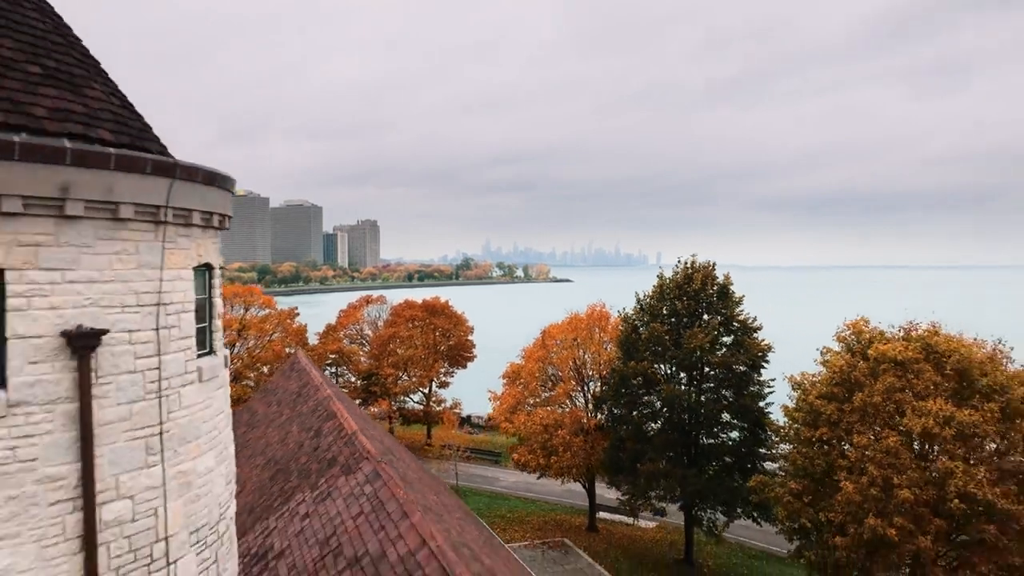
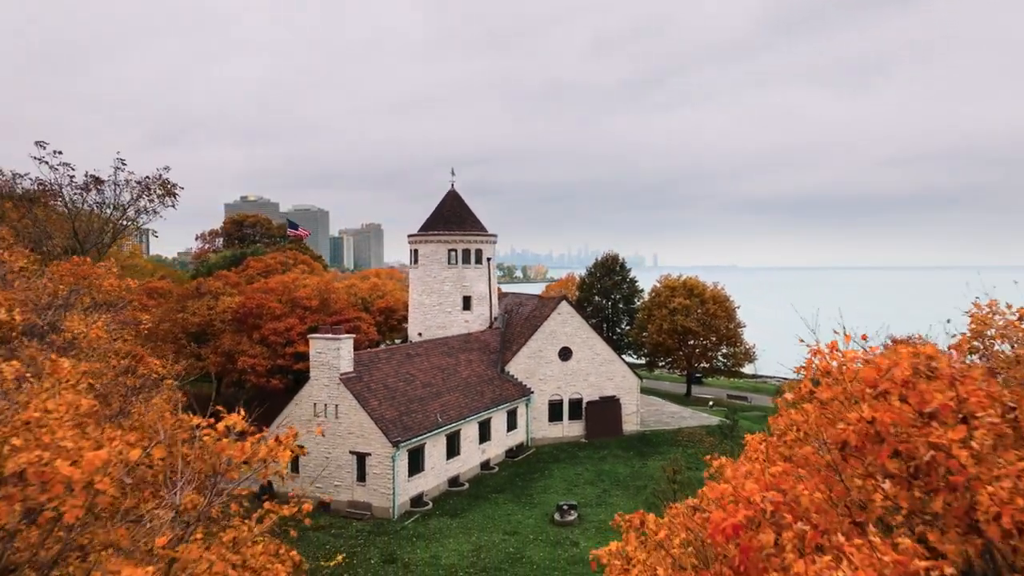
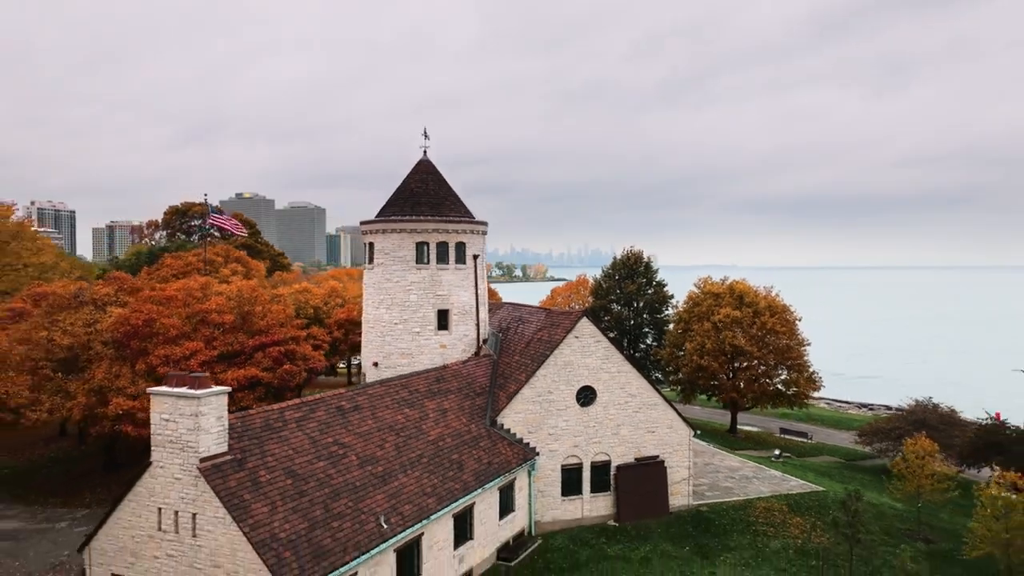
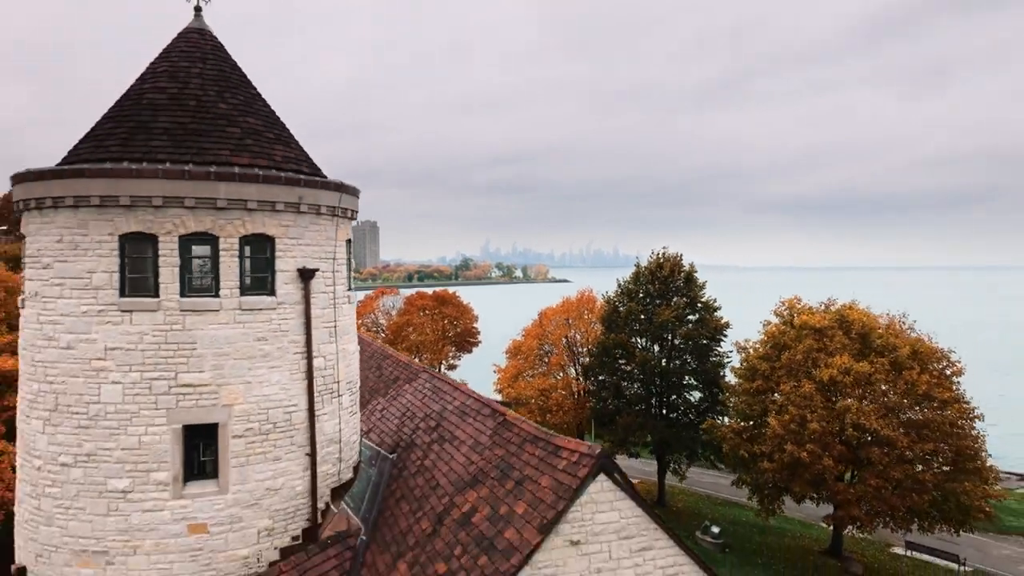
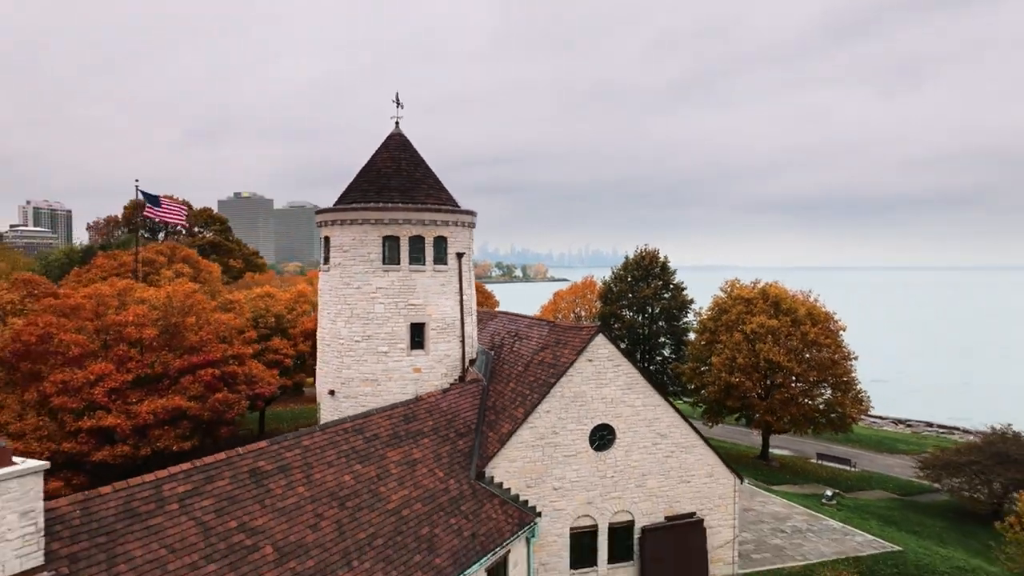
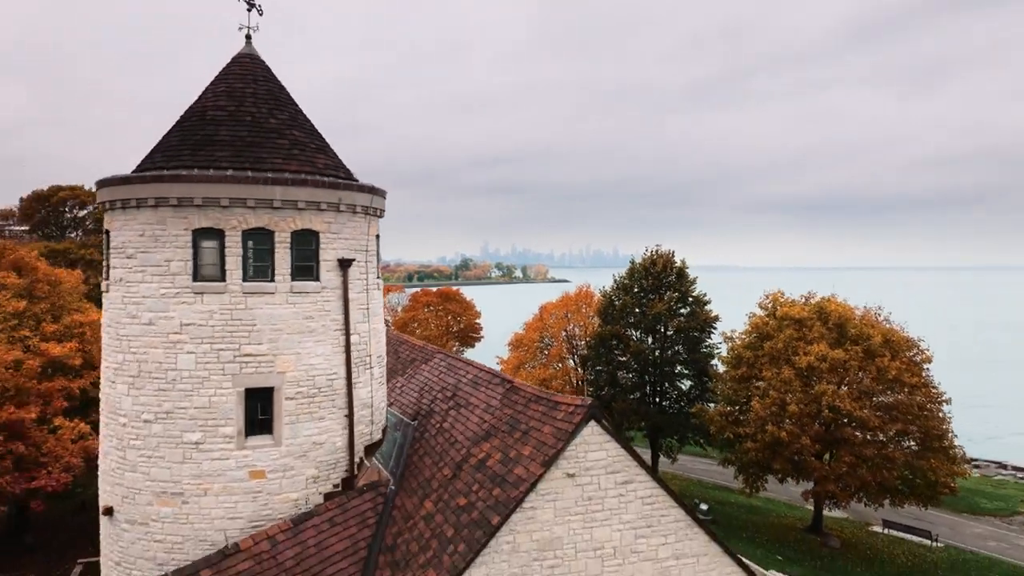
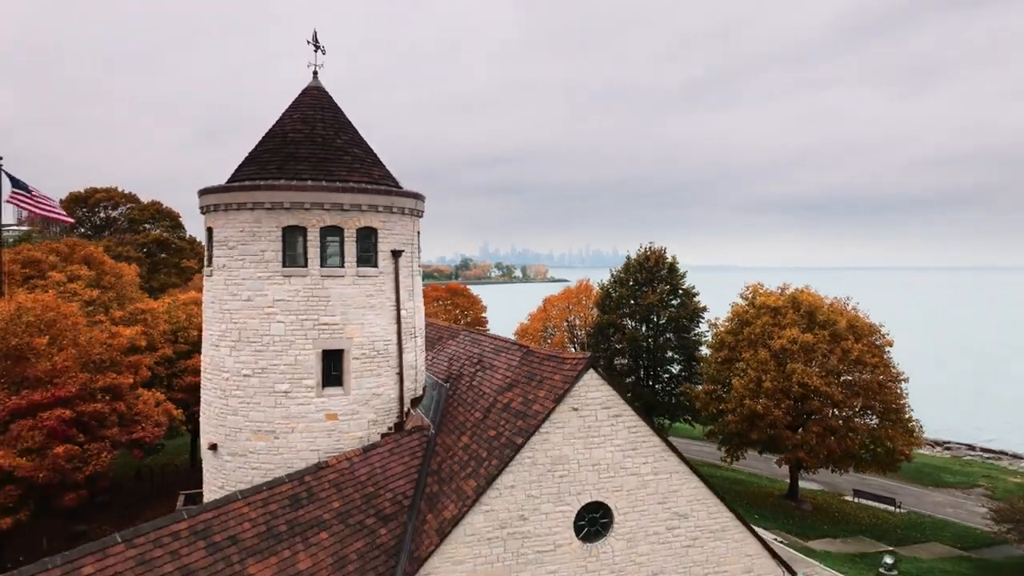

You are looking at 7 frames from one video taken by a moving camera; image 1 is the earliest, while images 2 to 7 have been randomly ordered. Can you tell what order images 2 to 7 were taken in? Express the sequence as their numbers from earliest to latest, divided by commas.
4, 6, 7, 5, 3, 2
